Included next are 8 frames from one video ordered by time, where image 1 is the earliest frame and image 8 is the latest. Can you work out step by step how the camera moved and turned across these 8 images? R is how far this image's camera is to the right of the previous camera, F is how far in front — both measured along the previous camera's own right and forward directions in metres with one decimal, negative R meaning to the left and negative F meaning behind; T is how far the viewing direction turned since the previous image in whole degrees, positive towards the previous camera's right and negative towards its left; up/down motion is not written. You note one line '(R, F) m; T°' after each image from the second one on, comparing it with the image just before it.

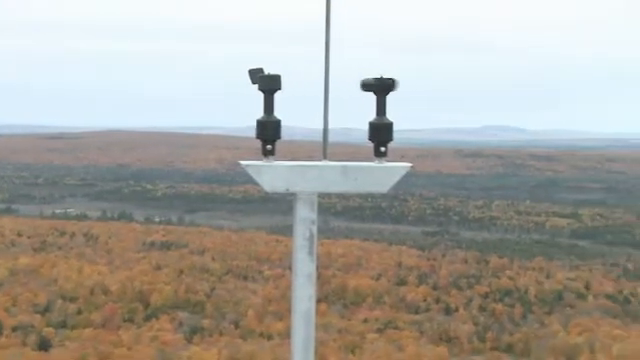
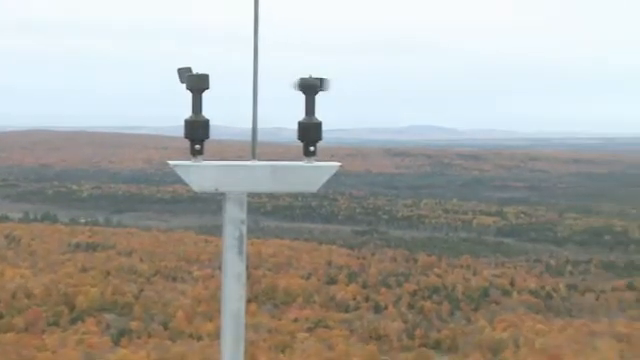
(+0.3, 0.0) m; +4°
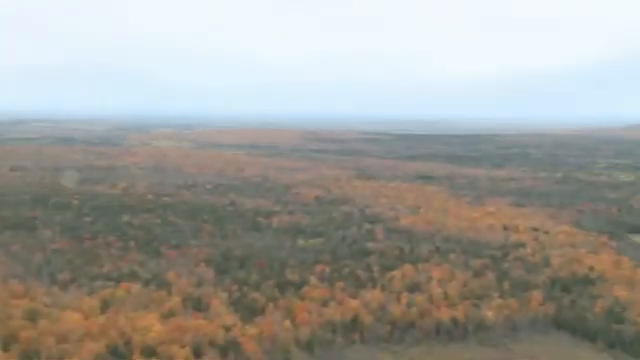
(+1.5, +0.1) m; -9°
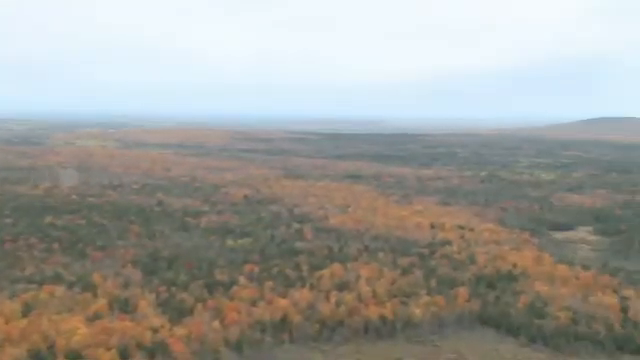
(0.0, 0.0) m; +5°
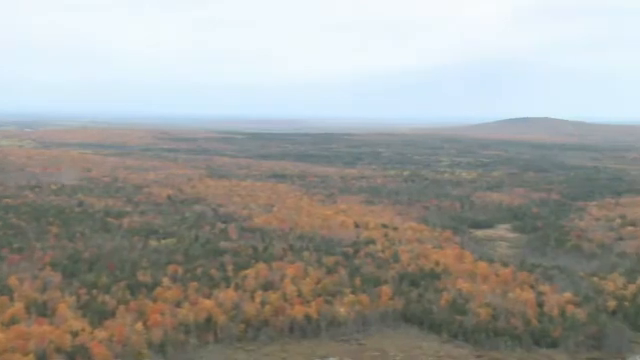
(0.0, 0.0) m; +5°
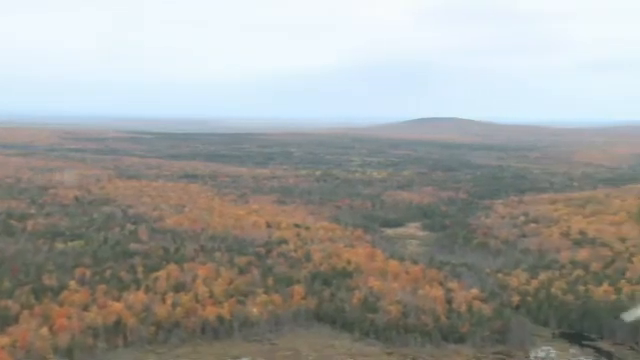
(0.0, 0.0) m; +6°
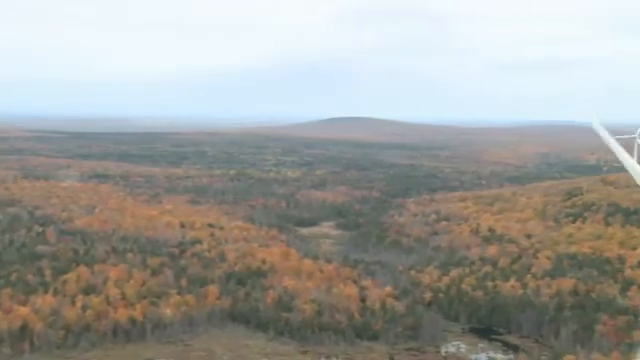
(+0.1, 0.0) m; +6°
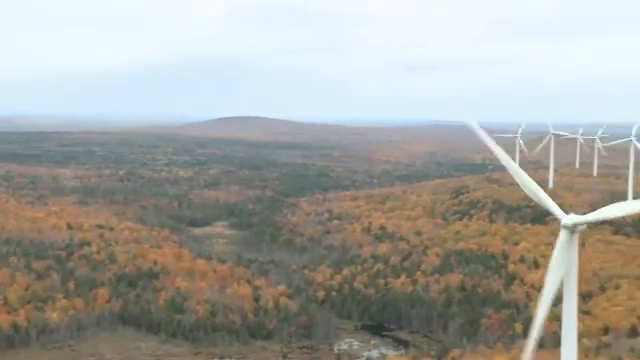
(0.0, 0.0) m; +7°
